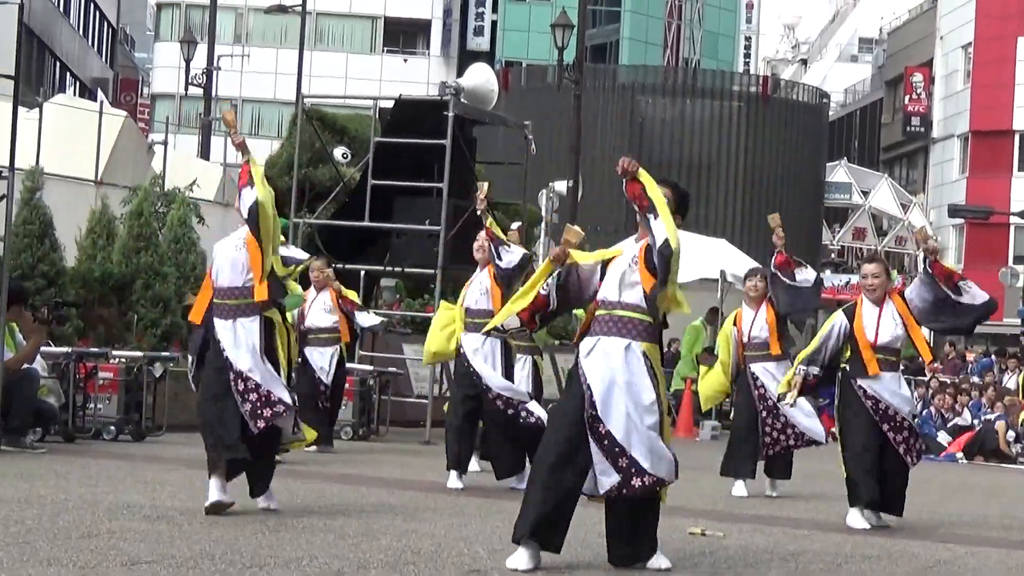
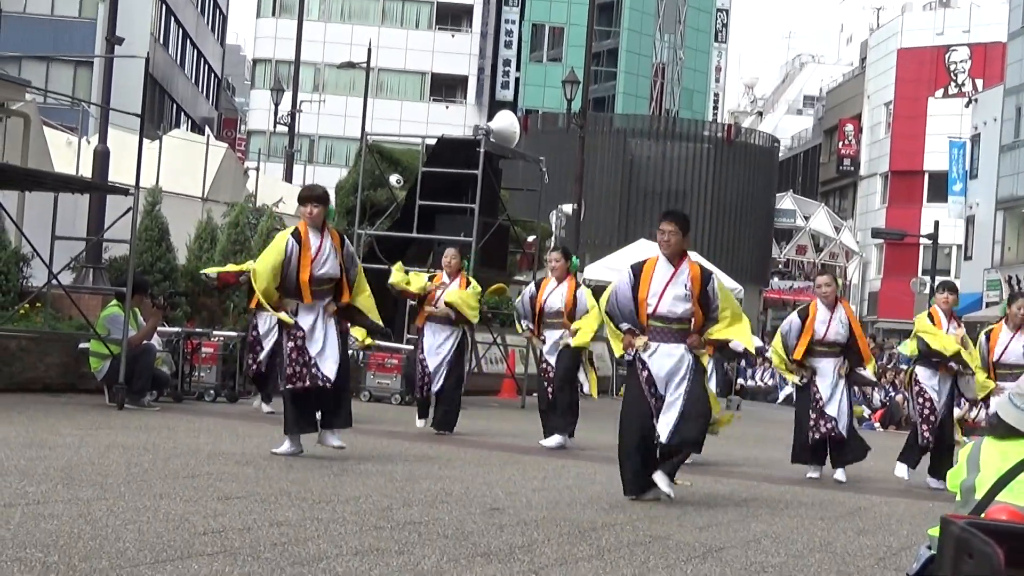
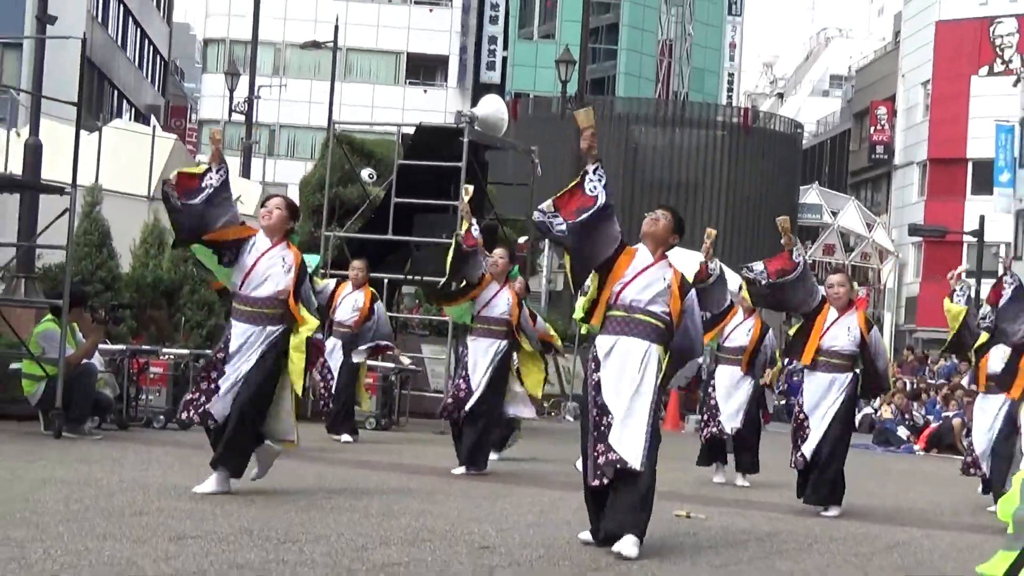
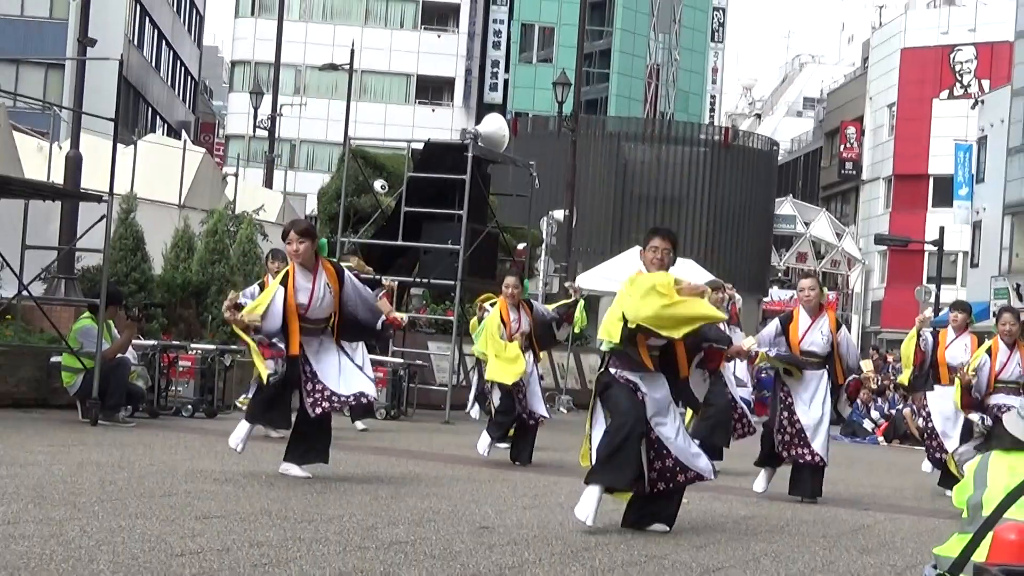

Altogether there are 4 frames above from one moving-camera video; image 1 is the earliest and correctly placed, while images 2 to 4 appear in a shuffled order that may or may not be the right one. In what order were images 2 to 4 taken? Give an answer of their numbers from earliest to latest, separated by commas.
3, 4, 2
